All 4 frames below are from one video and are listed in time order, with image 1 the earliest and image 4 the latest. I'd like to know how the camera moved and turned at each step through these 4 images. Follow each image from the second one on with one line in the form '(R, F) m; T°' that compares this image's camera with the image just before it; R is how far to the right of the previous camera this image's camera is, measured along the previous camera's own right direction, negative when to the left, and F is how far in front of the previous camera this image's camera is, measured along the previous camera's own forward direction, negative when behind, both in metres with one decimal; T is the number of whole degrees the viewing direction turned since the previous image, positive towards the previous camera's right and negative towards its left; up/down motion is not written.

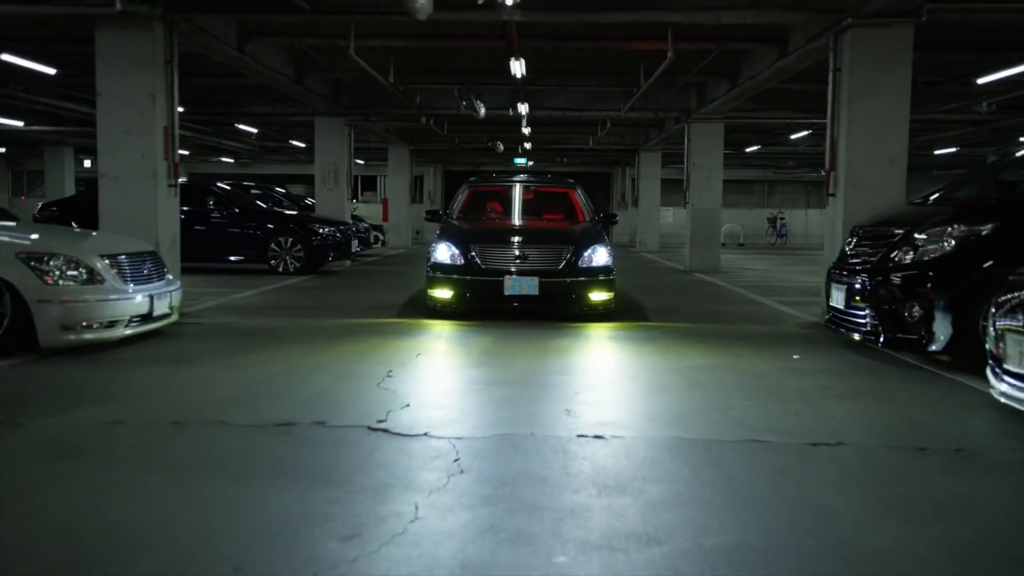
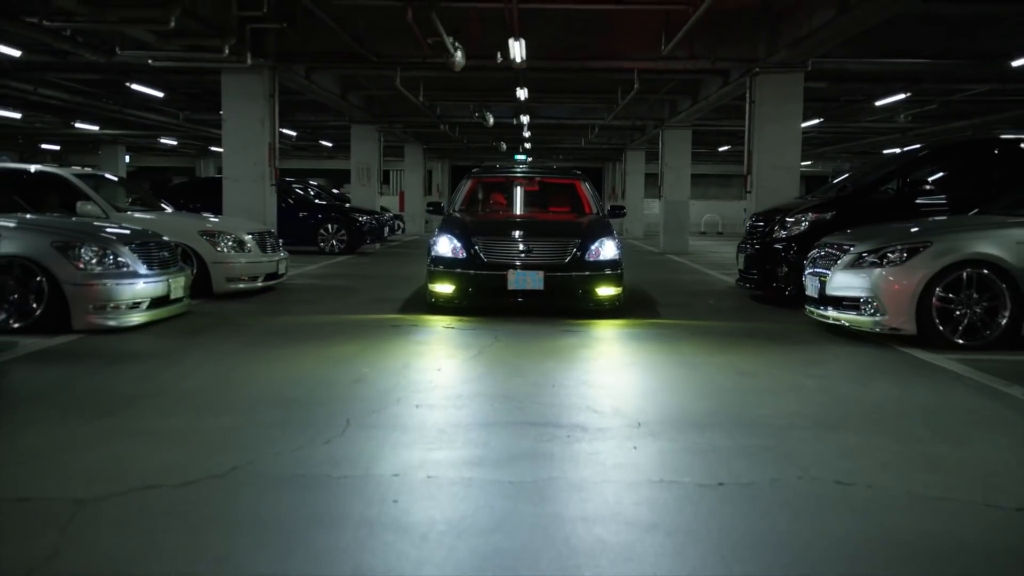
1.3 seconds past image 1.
(-0.1, -3.6) m; 0°
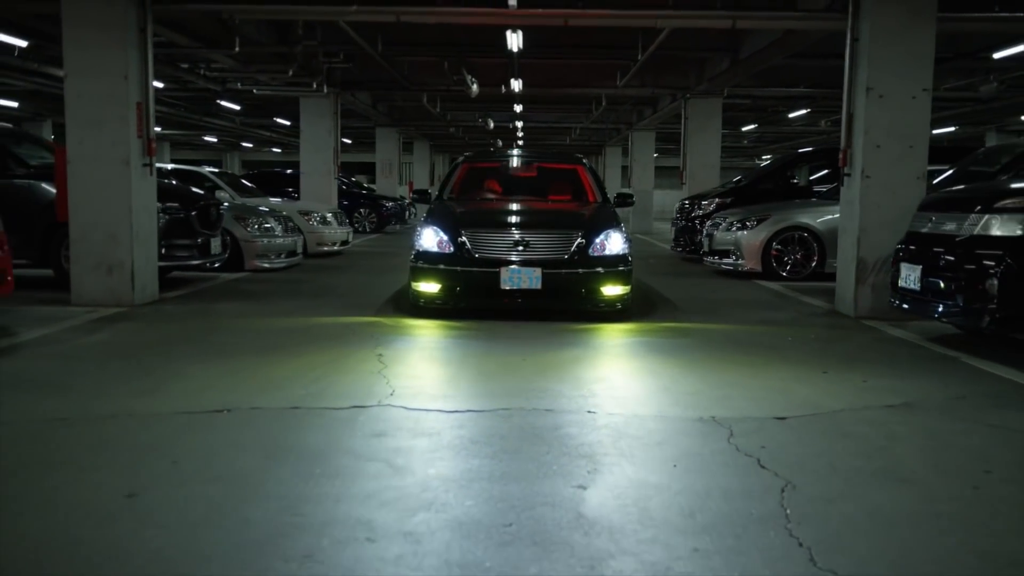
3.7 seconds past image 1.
(-0.2, -4.7) m; +1°
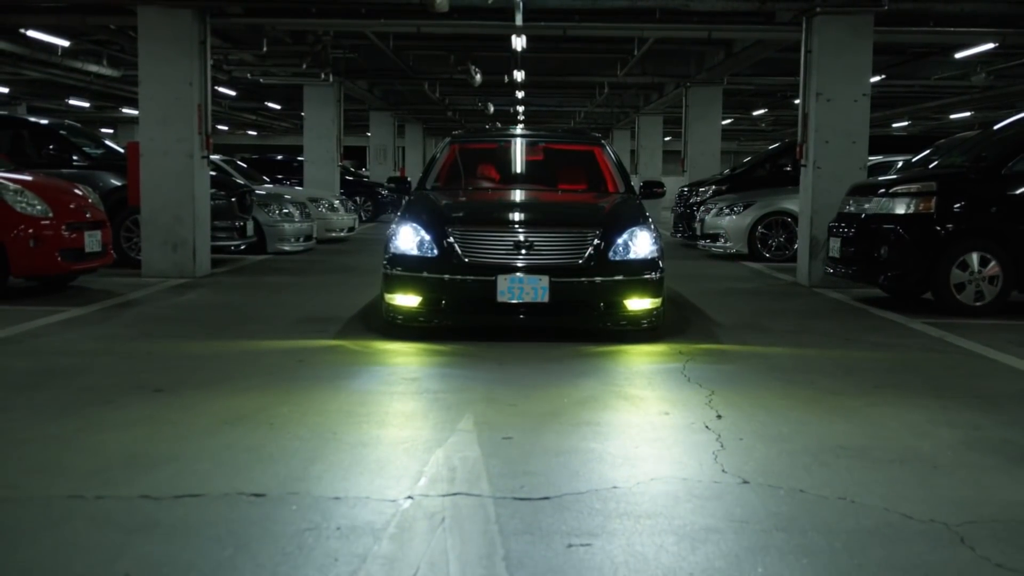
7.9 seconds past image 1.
(0.0, -1.6) m; 0°
